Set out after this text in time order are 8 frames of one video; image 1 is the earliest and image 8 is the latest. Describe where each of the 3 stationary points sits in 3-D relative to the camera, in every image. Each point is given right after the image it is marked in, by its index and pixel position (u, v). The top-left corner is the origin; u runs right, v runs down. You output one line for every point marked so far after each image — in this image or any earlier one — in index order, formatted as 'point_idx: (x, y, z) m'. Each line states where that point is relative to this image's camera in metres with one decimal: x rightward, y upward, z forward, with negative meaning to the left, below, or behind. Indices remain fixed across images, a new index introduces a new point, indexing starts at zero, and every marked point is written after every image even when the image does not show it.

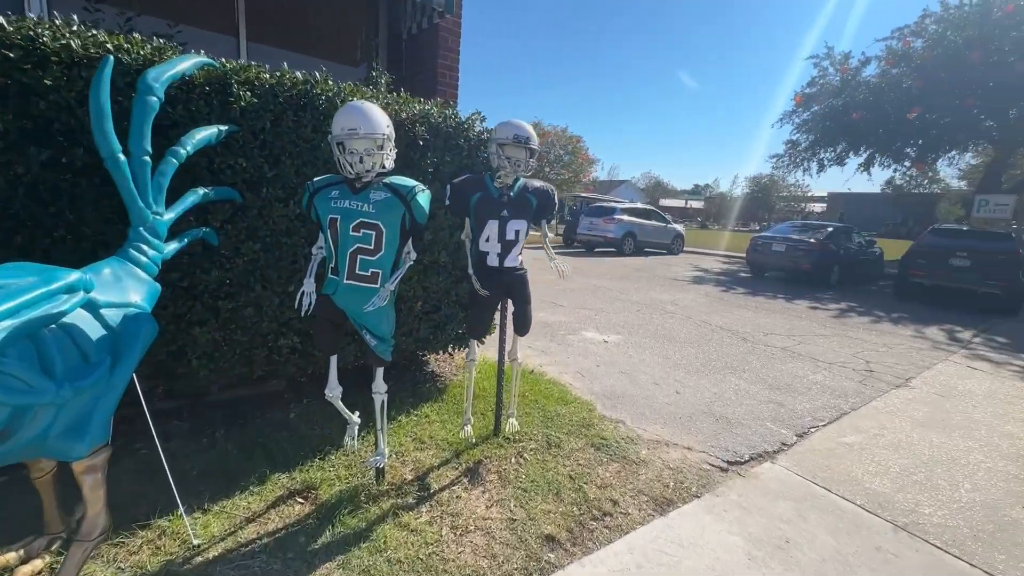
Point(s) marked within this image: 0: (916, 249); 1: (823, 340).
0: (+9.8, +0.9, +11.3) m
1: (+5.0, -0.8, +7.5) m
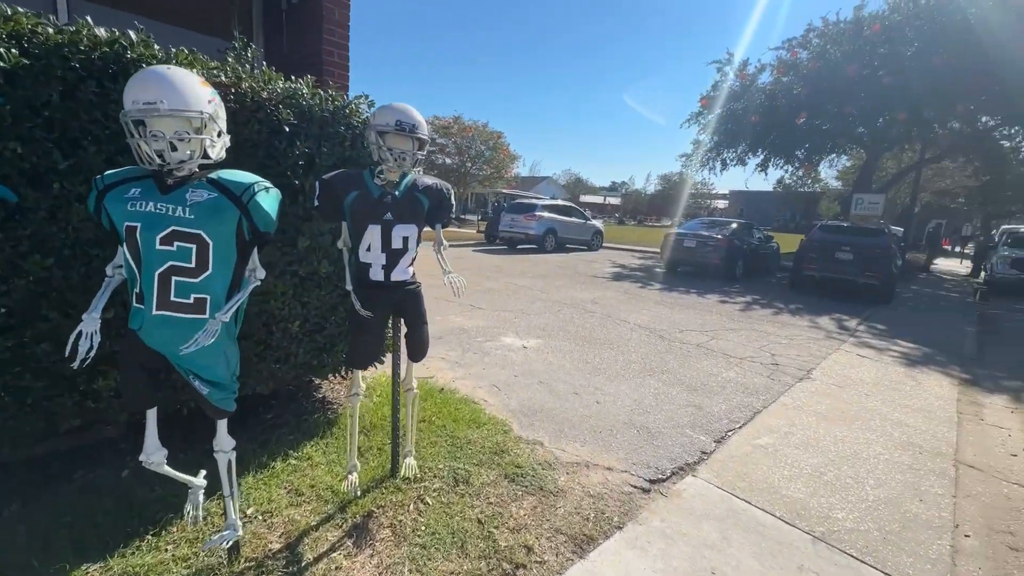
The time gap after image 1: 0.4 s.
0: (+7.8, +1.1, +12.3) m
1: (+3.7, -0.8, +7.8) m
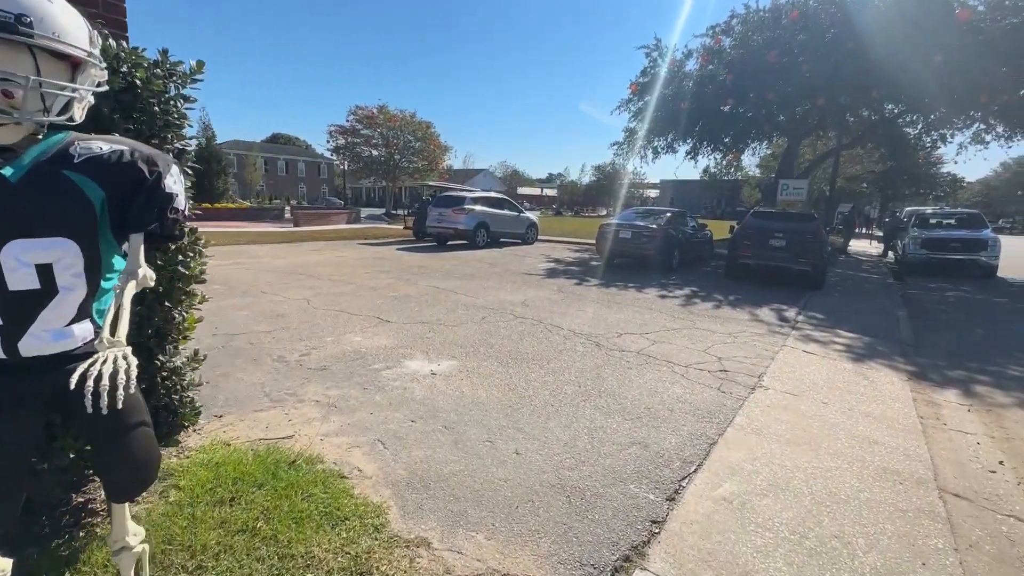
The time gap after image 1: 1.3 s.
0: (+5.9, +1.4, +12.0) m
1: (+2.4, -0.7, +7.1) m
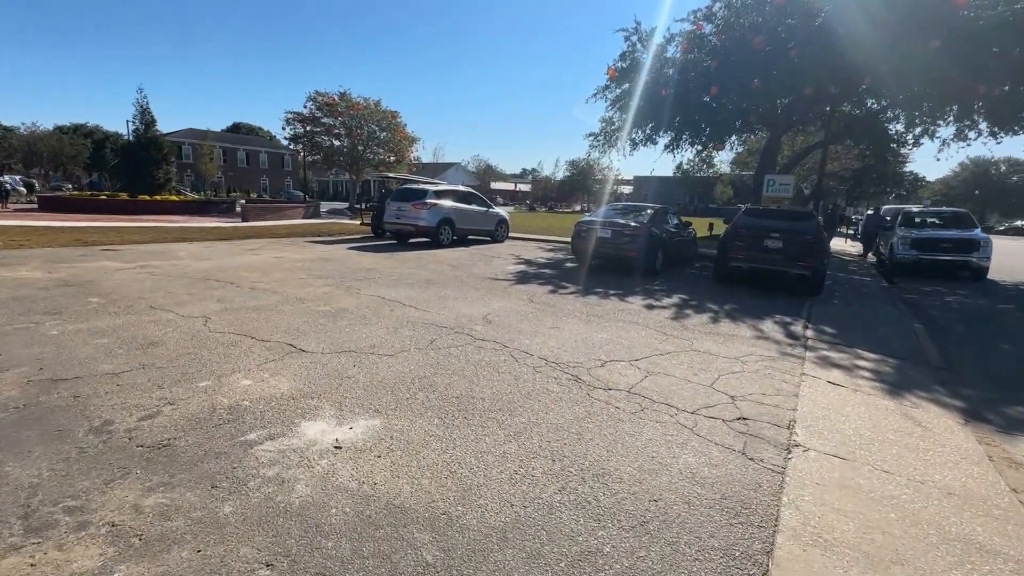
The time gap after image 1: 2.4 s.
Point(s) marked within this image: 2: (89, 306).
0: (+5.1, +1.3, +10.7) m
1: (+1.9, -0.9, +5.7) m
2: (-5.8, -0.2, +6.4) m
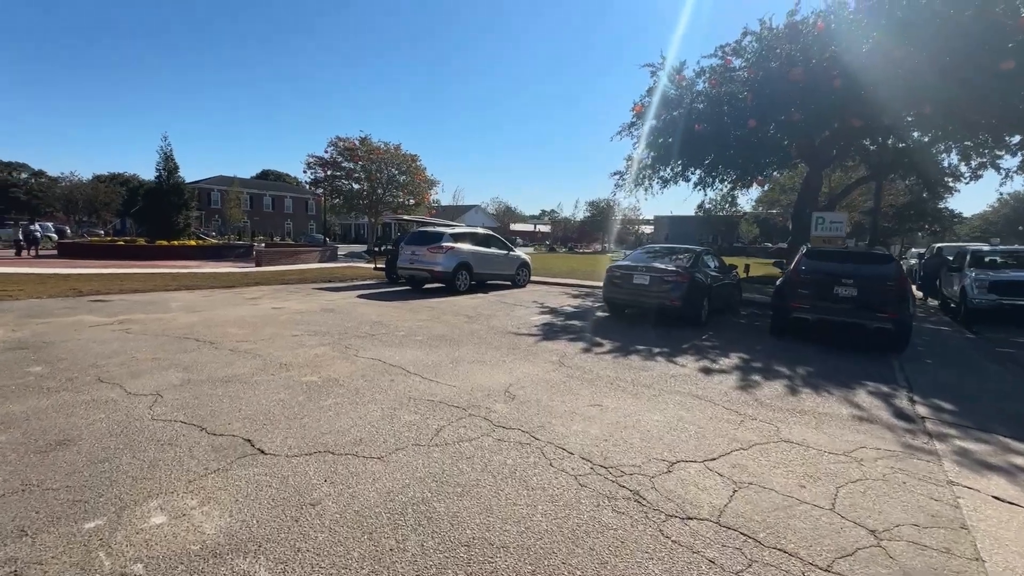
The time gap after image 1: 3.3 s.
0: (+5.6, +0.2, +9.2) m
1: (+2.2, -1.6, +4.1) m
2: (-5.4, -1.0, +5.2) m
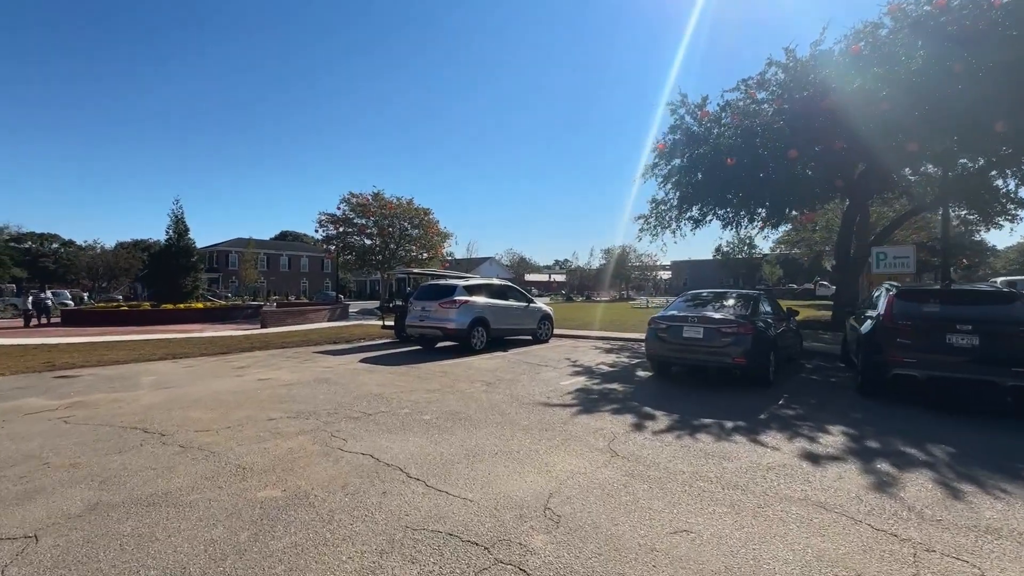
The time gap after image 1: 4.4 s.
0: (+6.0, -0.6, +7.5) m
1: (+2.5, -1.9, +2.3) m
2: (-5.1, -1.8, +3.7) m
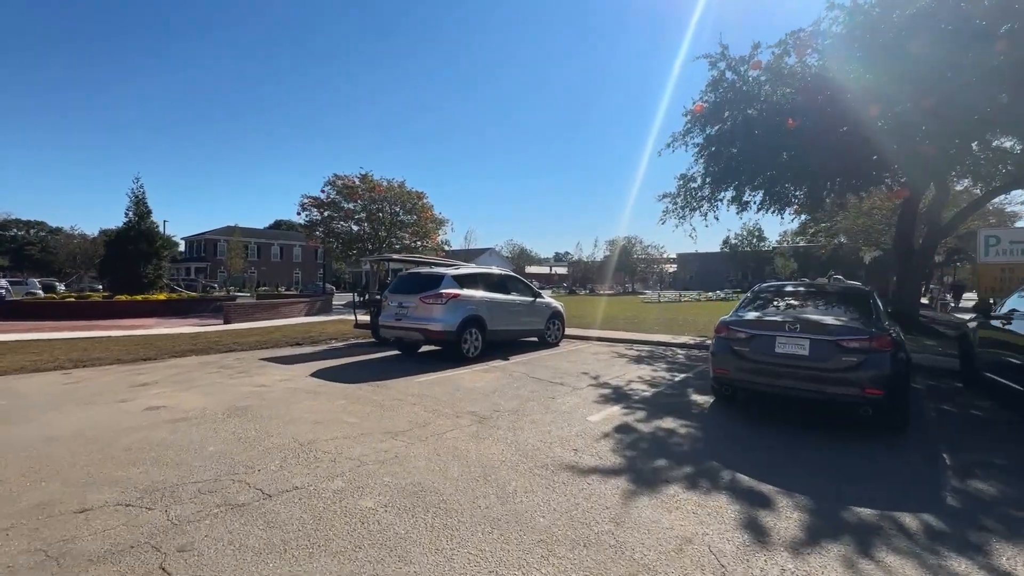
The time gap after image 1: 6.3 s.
0: (+6.0, -0.5, +4.6) m
1: (+2.6, -1.9, -0.5) m
2: (-5.0, -1.7, +0.8) m
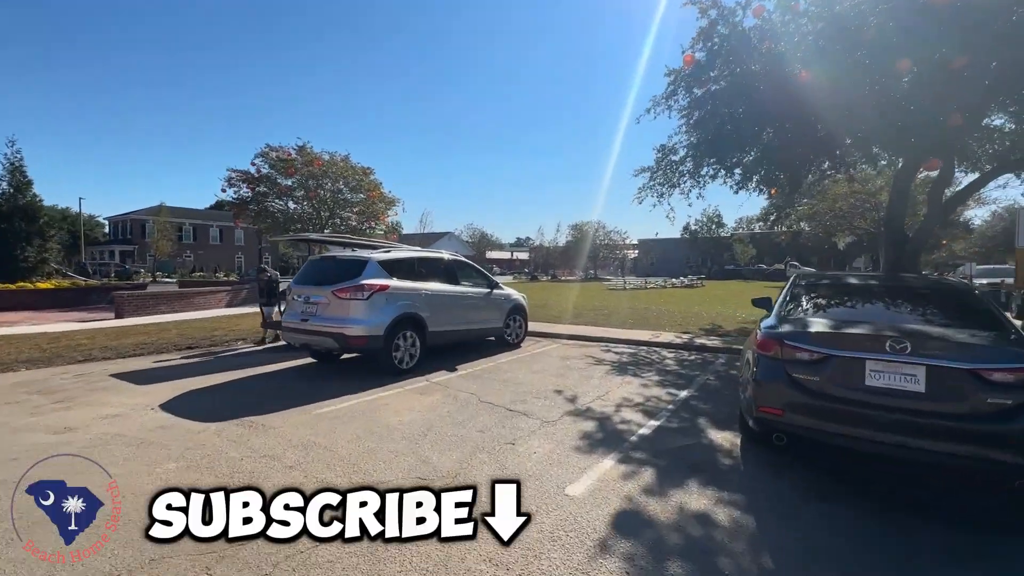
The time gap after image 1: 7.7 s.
0: (+5.6, -0.5, +2.7) m
1: (+2.6, -2.0, -2.6) m
2: (-5.1, -1.8, -1.9) m
